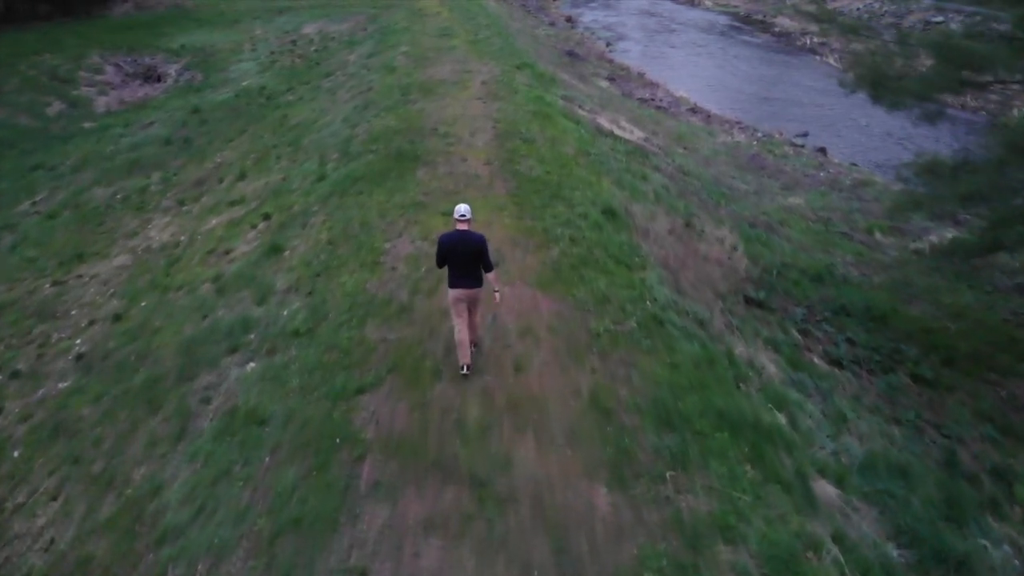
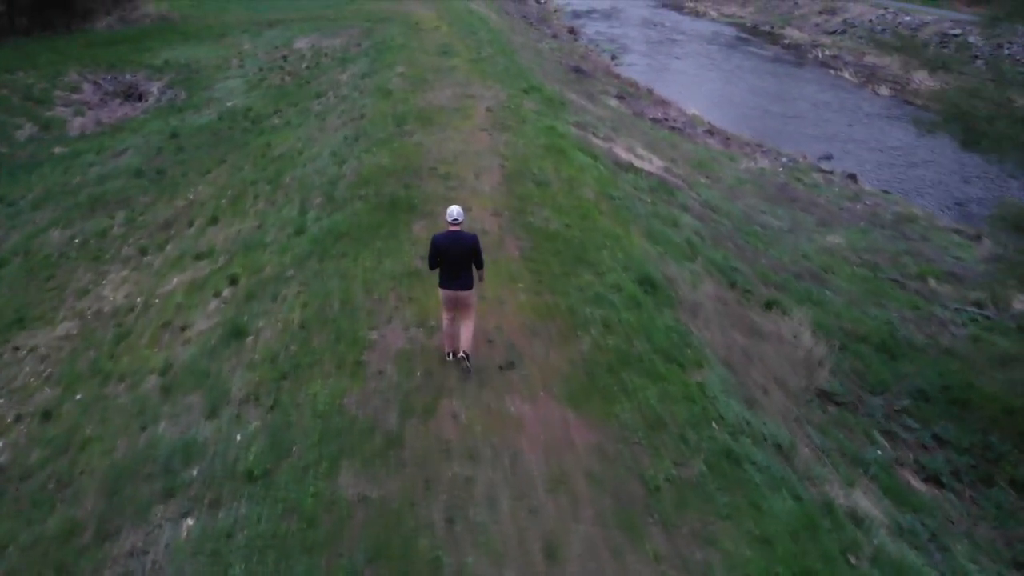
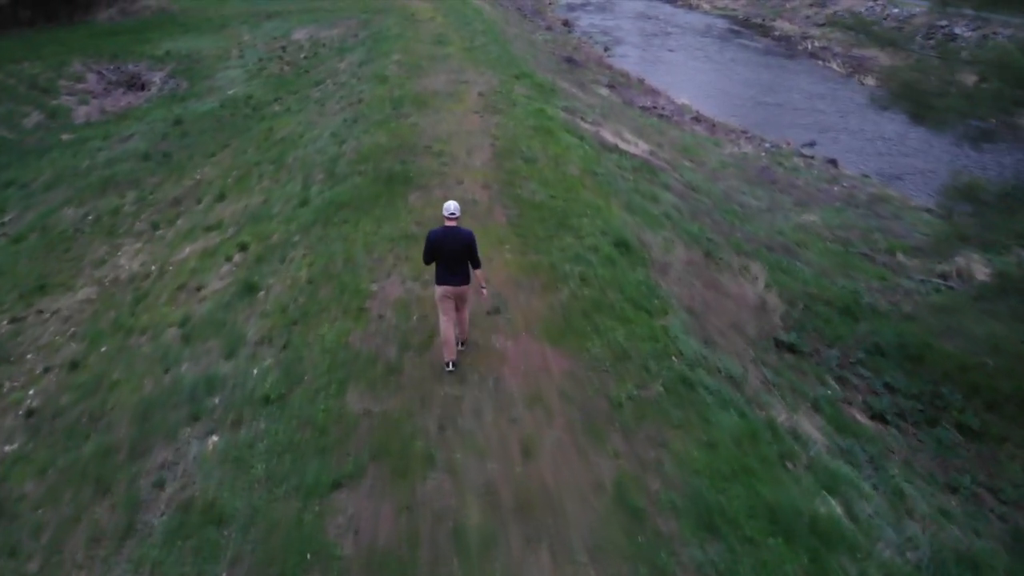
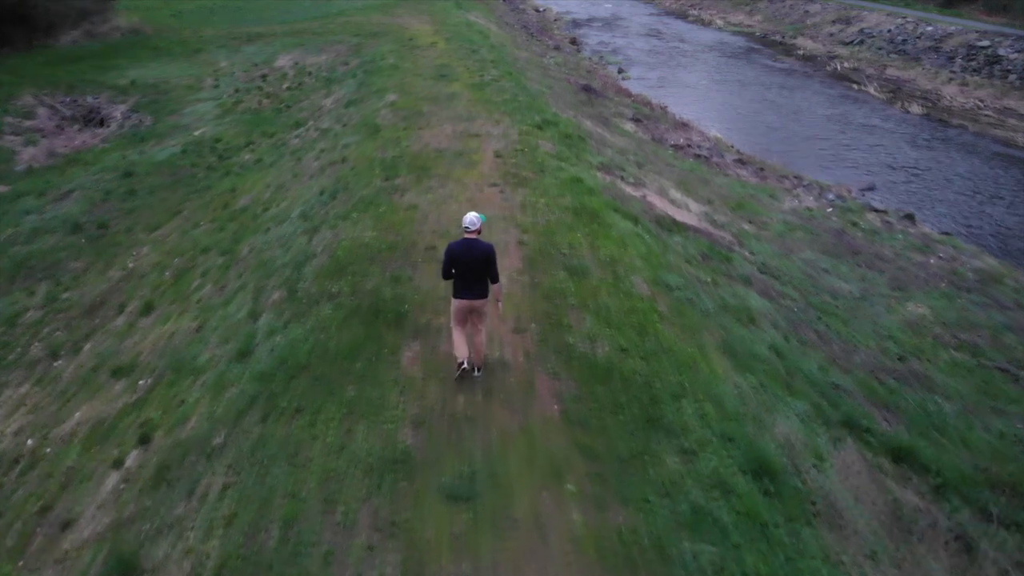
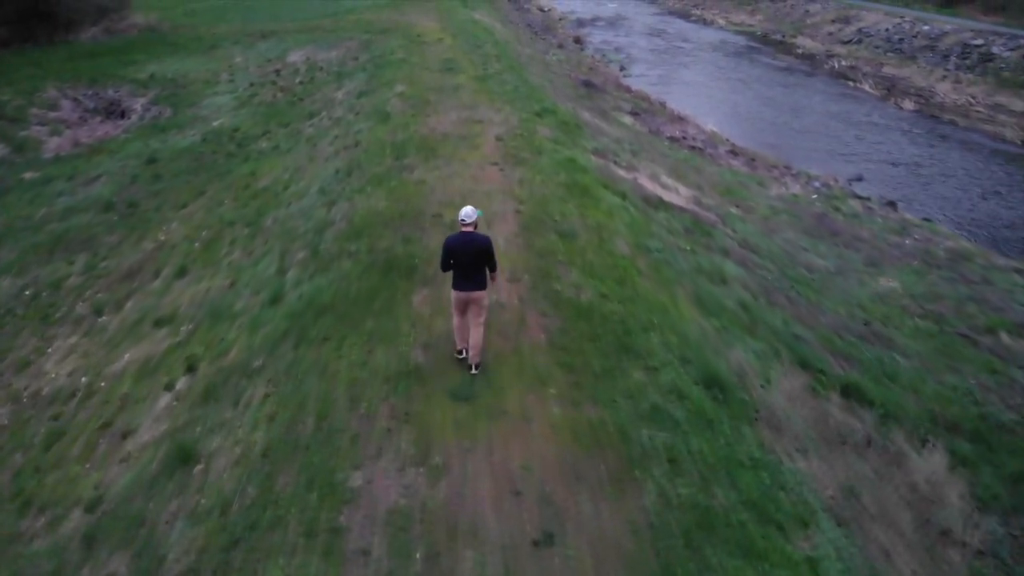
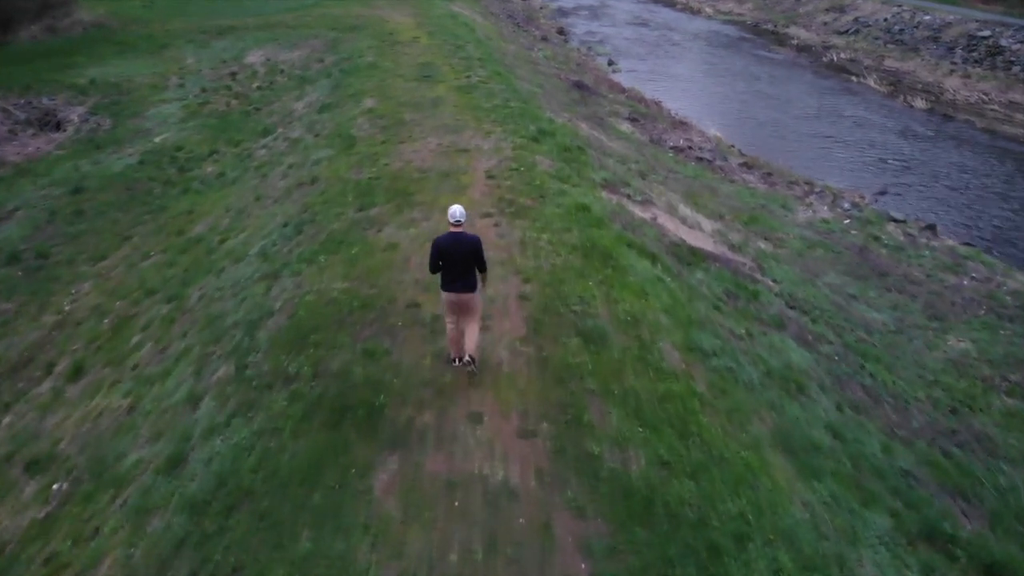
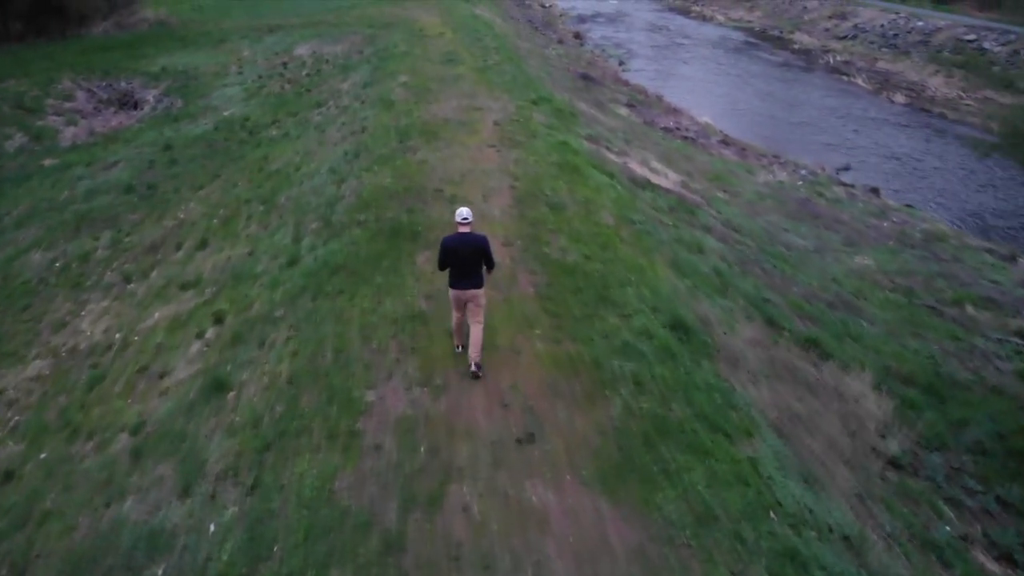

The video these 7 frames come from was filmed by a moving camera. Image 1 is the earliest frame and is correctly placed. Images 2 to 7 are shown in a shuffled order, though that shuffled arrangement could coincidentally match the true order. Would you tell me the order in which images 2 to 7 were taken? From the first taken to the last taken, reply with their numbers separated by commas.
3, 2, 7, 5, 4, 6
